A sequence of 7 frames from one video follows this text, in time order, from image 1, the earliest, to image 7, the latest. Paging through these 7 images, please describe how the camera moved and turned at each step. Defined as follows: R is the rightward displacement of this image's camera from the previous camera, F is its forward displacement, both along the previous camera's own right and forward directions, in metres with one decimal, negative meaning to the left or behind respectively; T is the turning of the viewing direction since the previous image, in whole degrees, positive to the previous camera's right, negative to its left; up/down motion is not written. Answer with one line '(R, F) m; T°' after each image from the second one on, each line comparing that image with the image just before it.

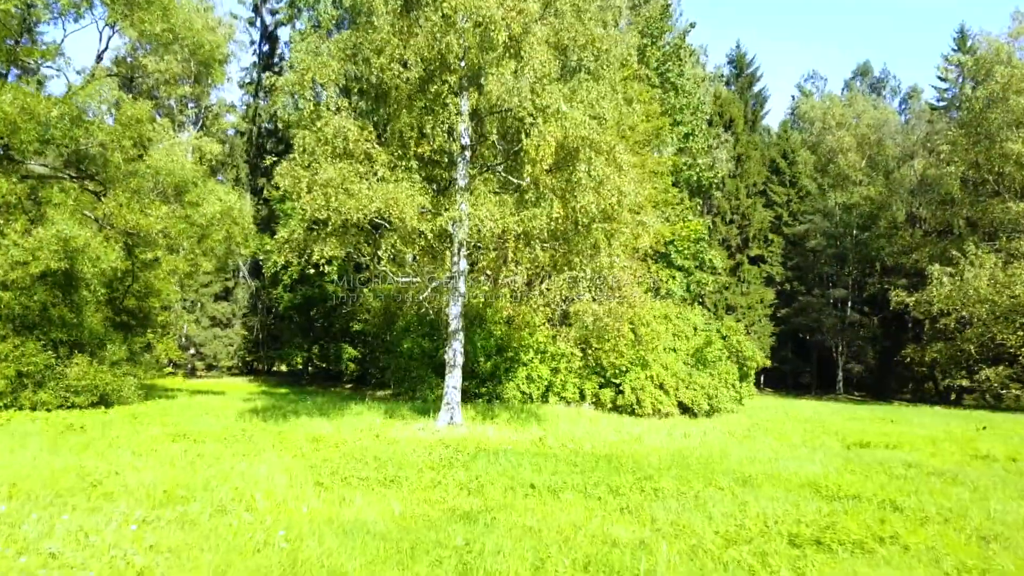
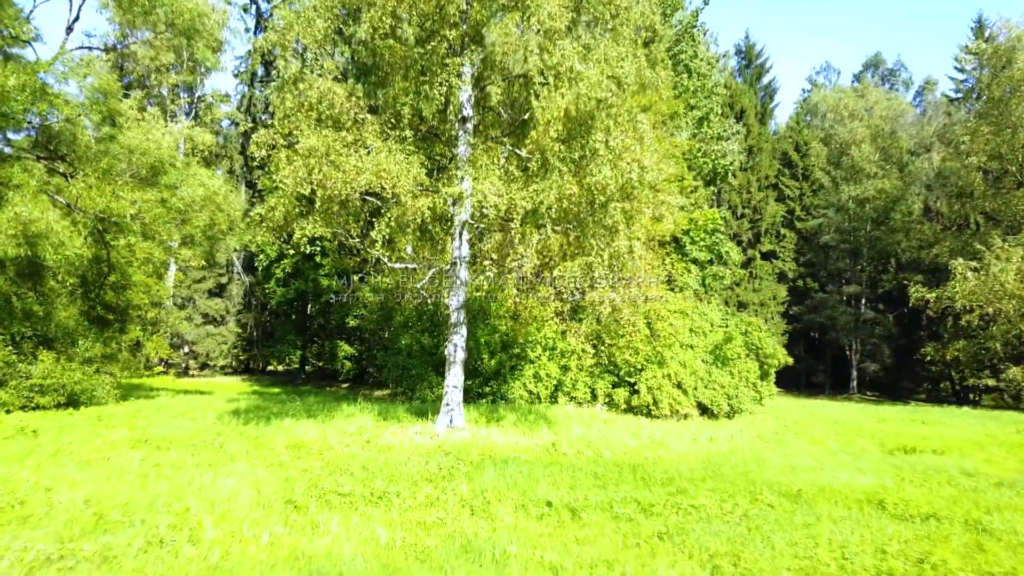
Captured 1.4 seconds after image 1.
(-0.1, +1.4) m; 0°
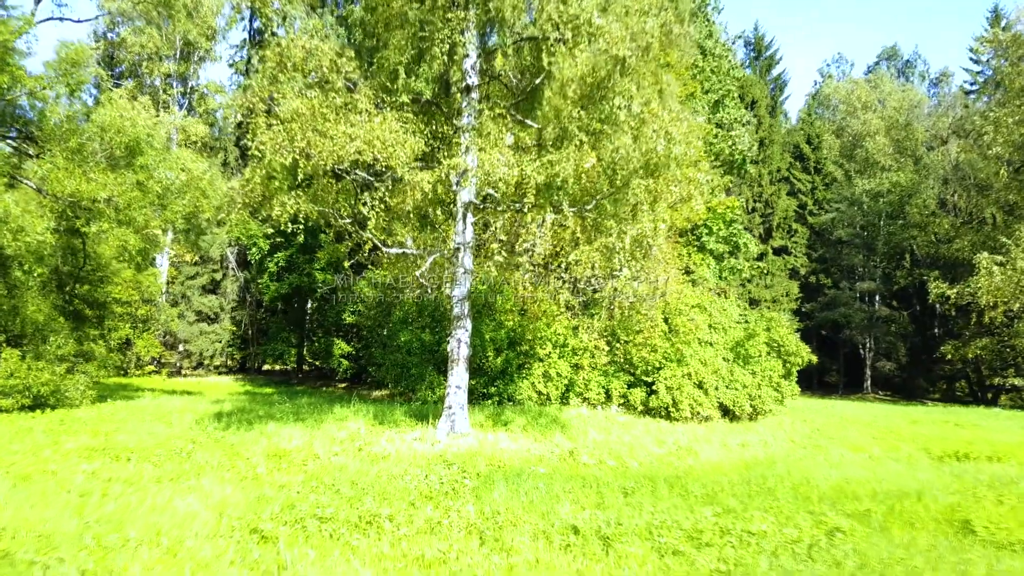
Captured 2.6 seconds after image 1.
(-0.2, +1.3) m; 0°
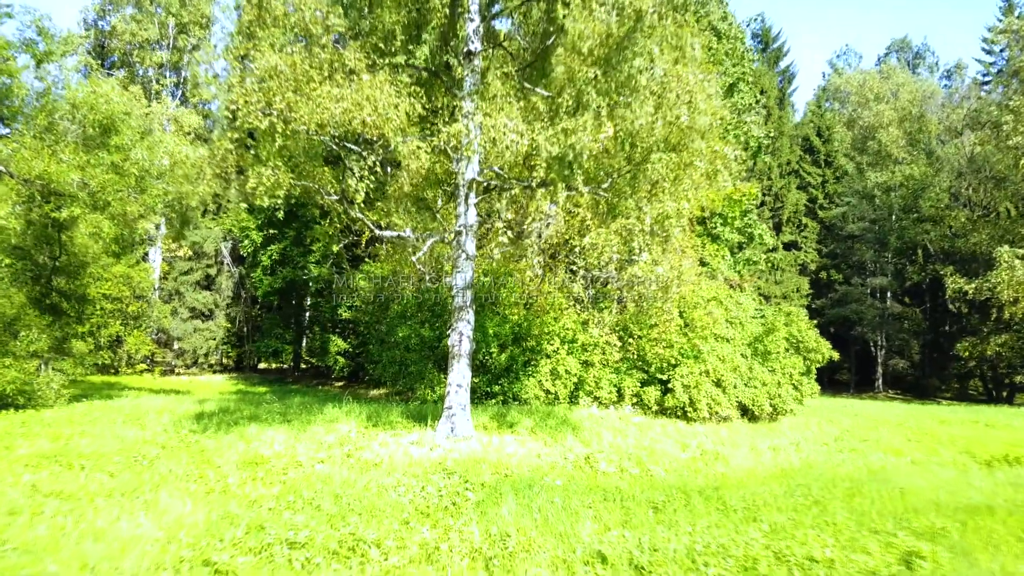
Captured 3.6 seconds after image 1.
(-0.1, +1.1) m; 0°
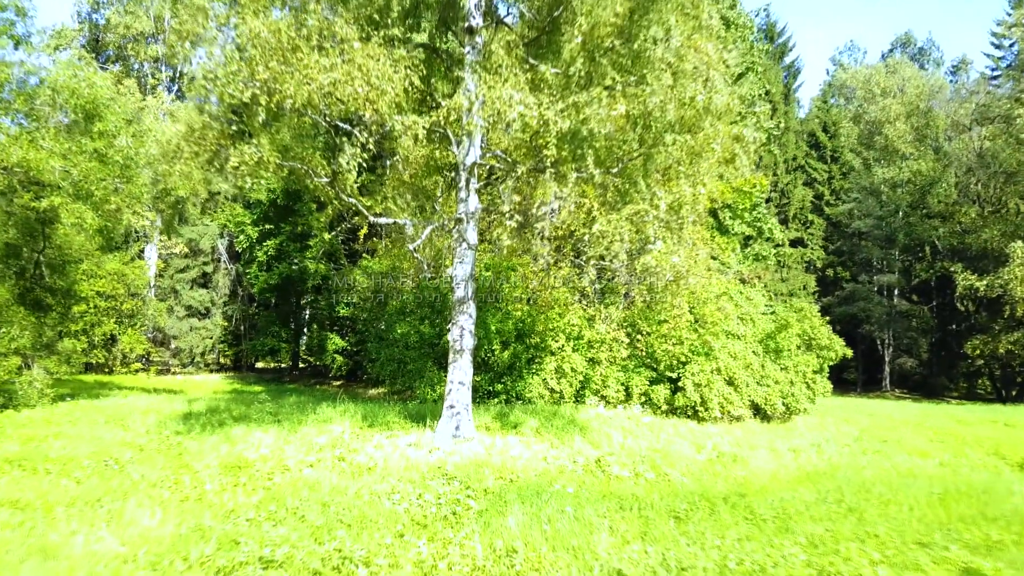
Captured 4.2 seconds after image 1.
(-0.1, +0.6) m; 0°
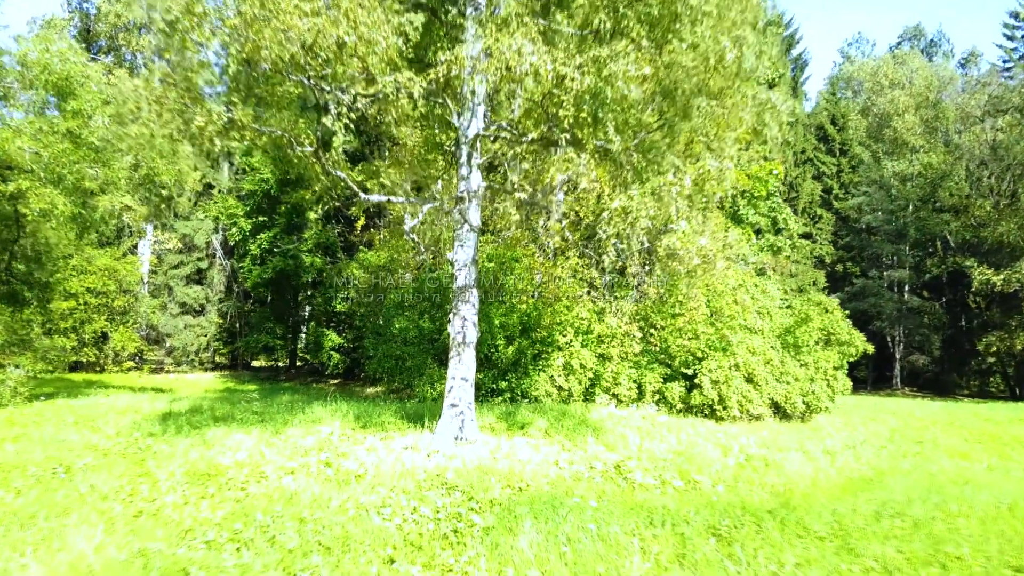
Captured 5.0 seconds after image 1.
(-0.1, +0.9) m; 0°
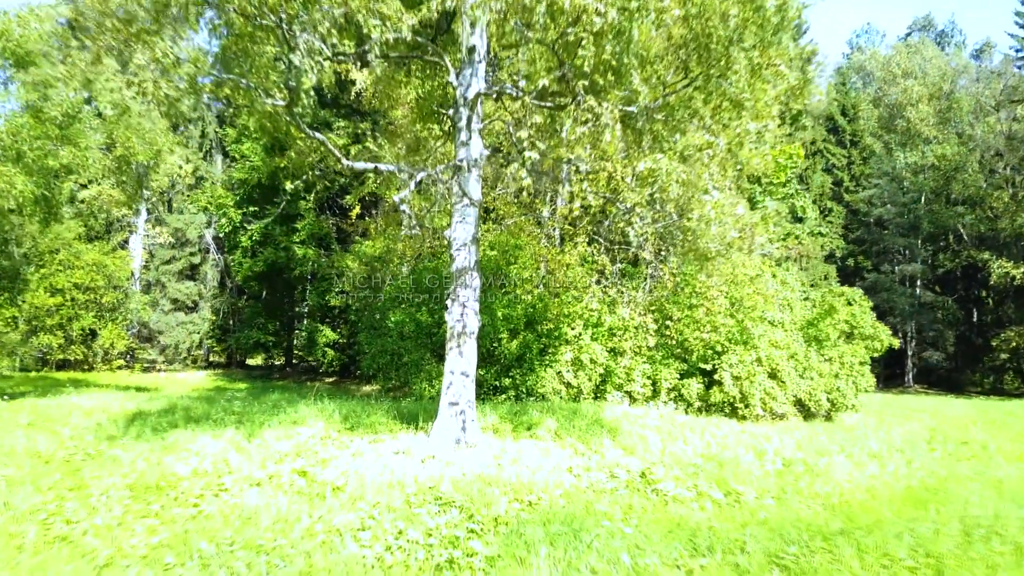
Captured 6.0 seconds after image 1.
(-0.1, +1.0) m; 0°
